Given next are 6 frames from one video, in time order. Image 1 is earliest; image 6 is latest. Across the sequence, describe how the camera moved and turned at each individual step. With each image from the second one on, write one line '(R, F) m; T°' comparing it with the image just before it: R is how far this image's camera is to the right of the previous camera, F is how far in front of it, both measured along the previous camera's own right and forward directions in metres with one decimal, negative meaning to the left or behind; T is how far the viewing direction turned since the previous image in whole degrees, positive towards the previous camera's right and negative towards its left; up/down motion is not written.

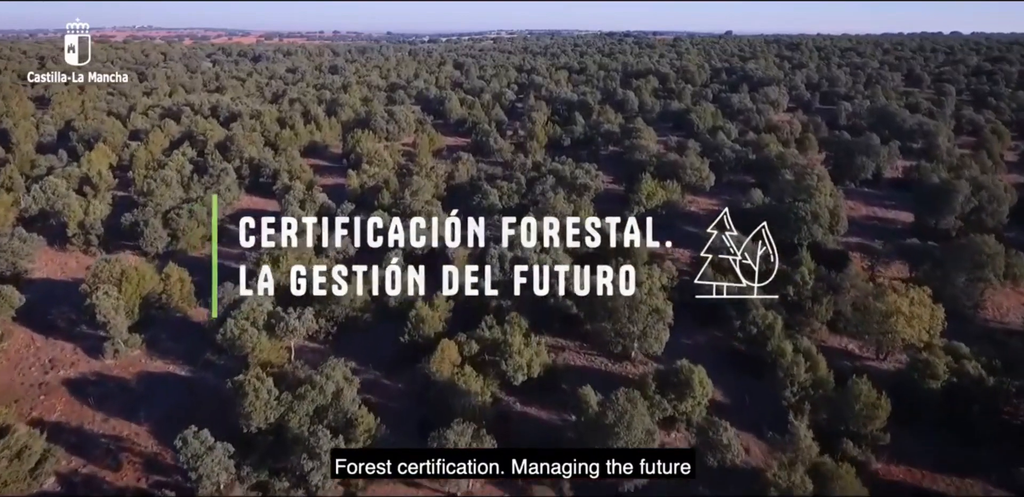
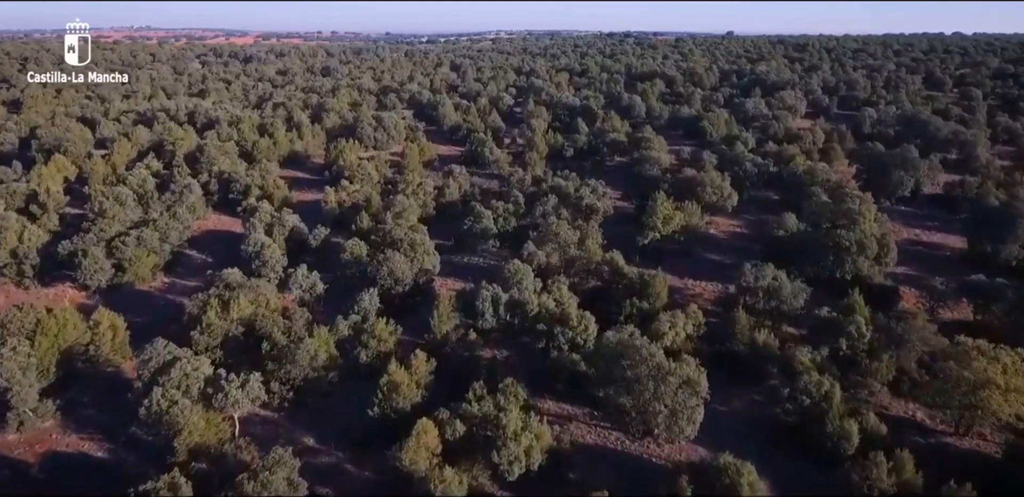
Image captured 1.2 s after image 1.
(+0.2, +5.1) m; 0°
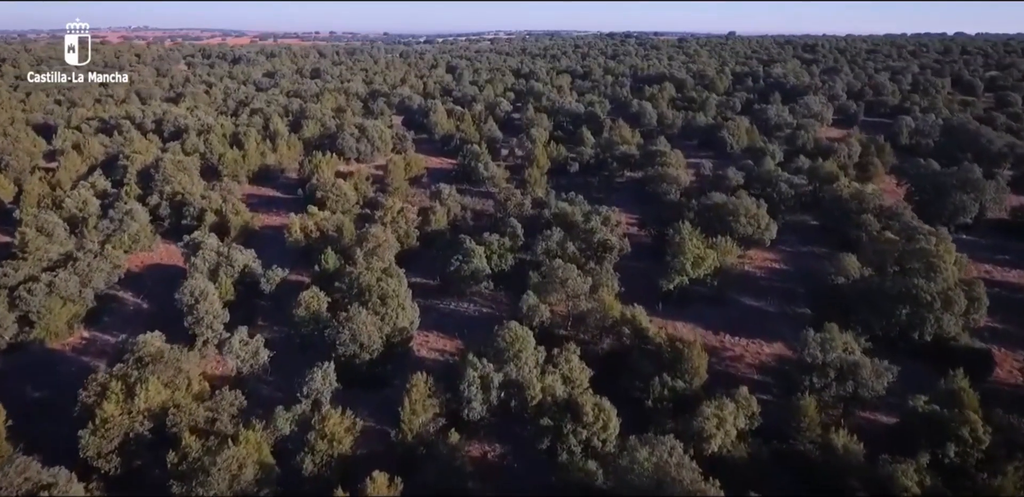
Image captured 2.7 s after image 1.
(+0.1, +6.3) m; 0°
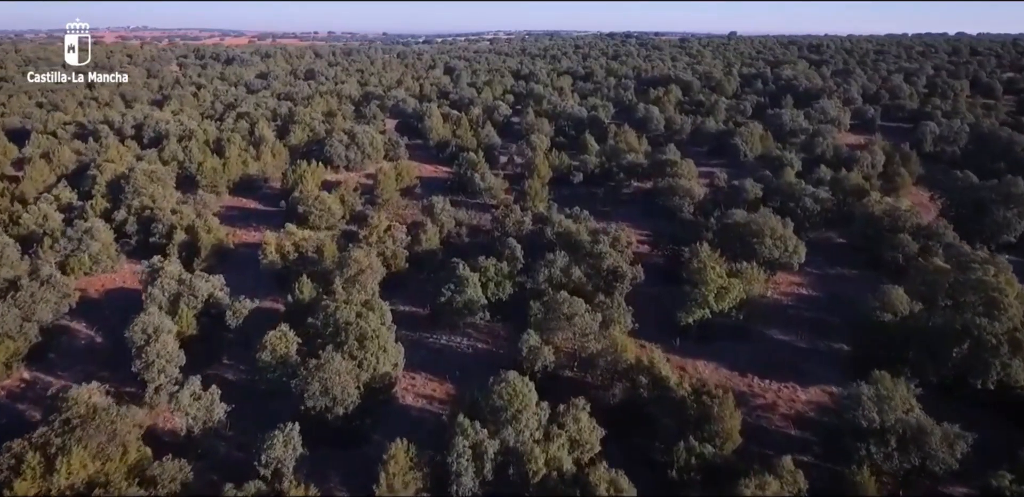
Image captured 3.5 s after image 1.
(0.0, +3.4) m; 0°
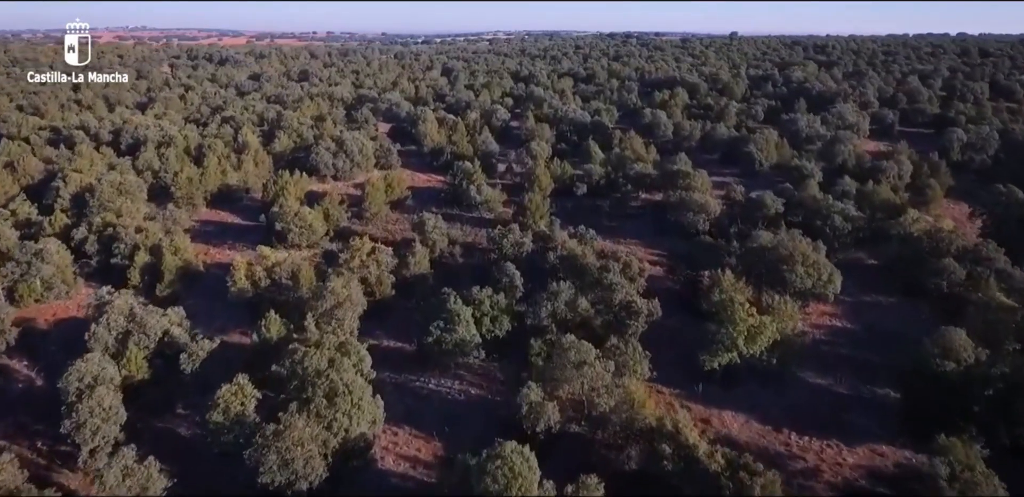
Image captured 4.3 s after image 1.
(+0.1, +3.4) m; 0°
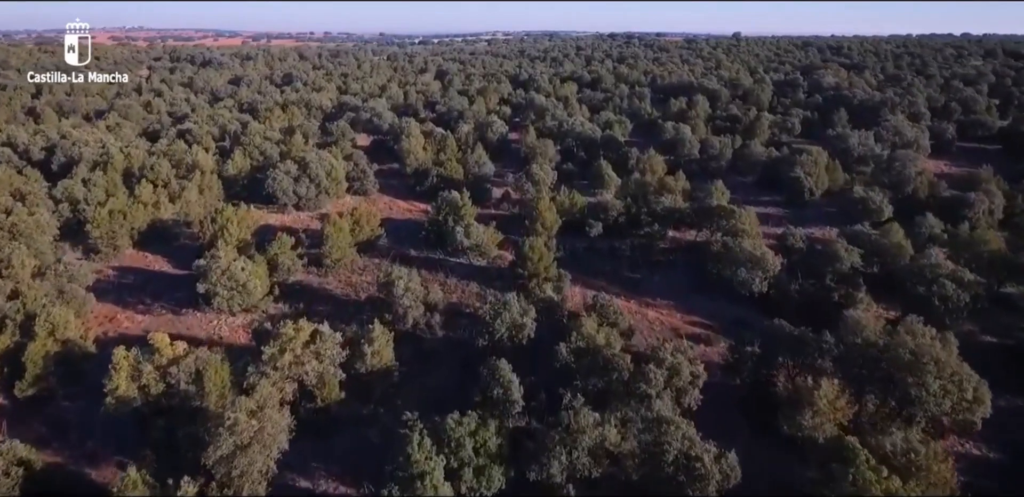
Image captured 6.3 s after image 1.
(+0.1, +8.5) m; 0°
